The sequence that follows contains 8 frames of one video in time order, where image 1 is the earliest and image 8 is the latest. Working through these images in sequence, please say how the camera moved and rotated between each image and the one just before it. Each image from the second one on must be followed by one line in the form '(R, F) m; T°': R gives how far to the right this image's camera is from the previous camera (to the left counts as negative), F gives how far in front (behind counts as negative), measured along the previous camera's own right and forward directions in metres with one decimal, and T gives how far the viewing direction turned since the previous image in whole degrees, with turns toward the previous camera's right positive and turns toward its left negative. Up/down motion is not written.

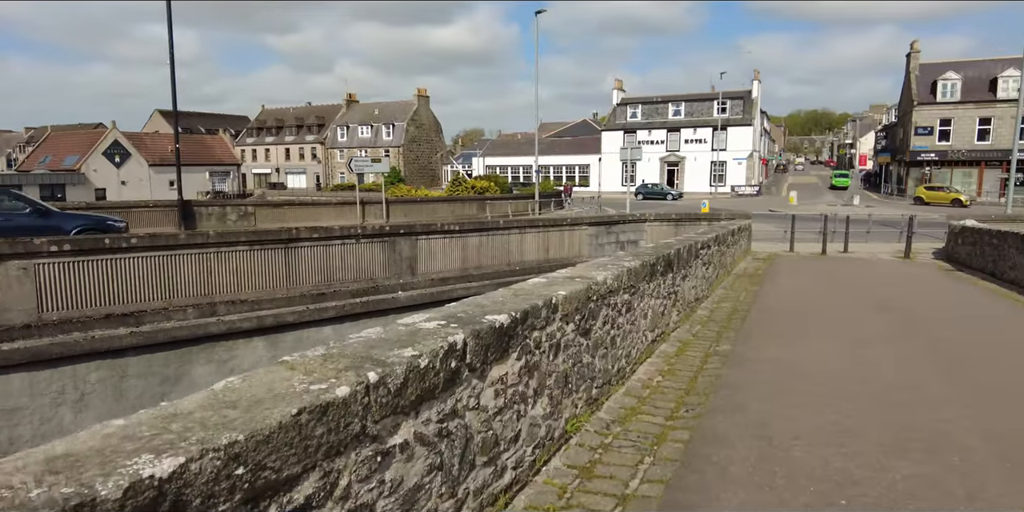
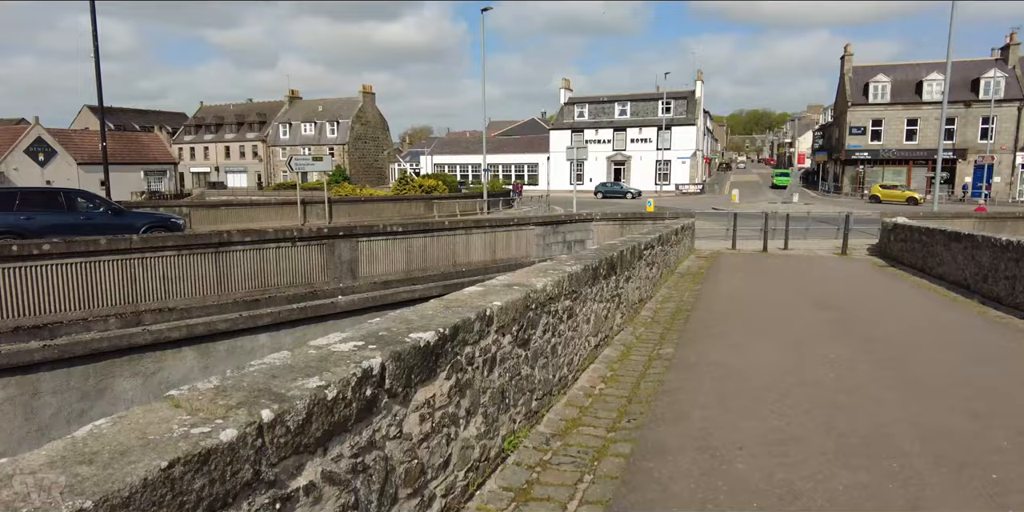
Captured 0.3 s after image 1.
(+0.1, +0.2) m; +4°
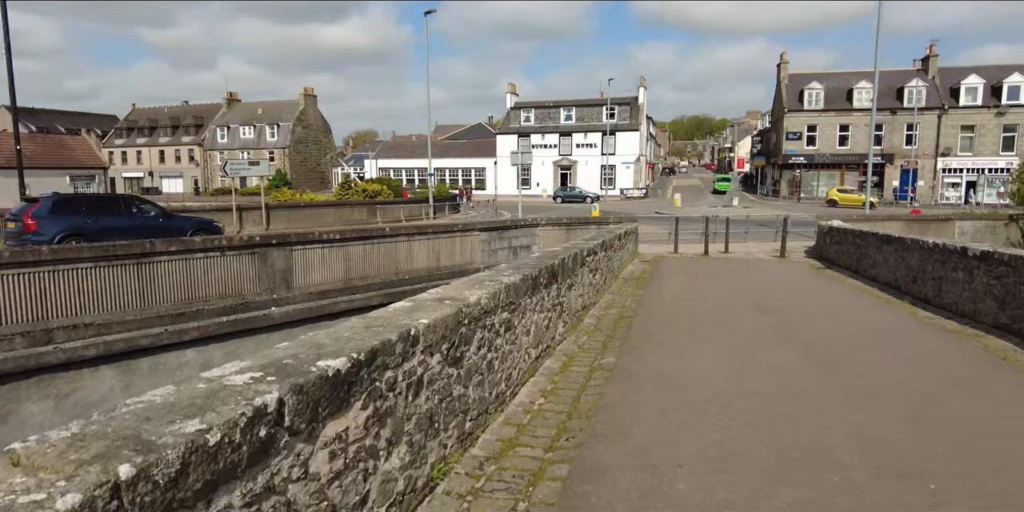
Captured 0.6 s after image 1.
(+0.1, +0.2) m; +5°
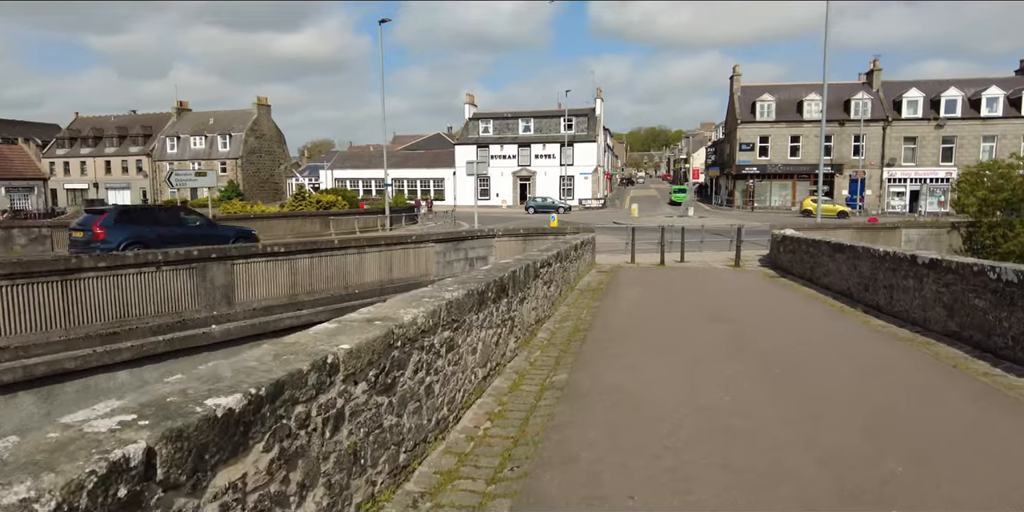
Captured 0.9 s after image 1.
(+0.1, +0.3) m; +3°
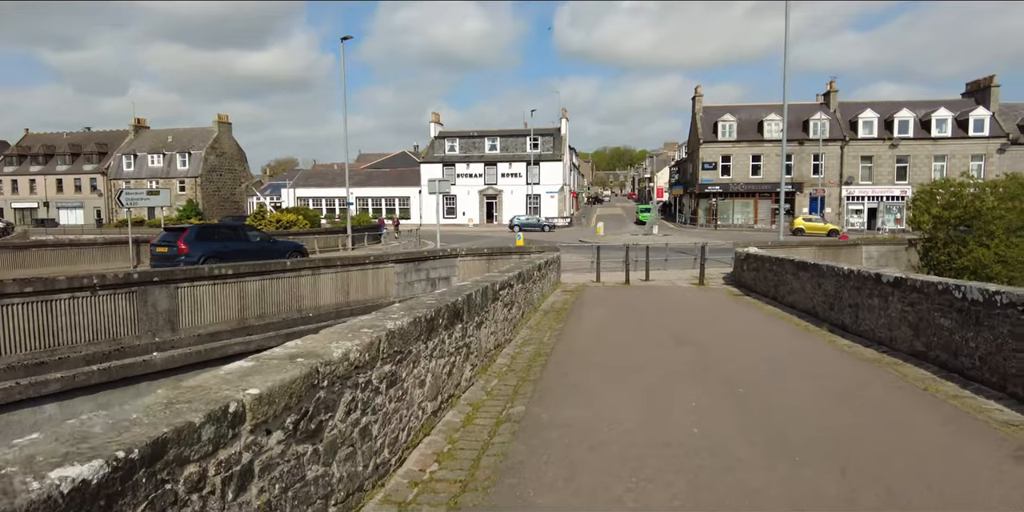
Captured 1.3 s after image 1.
(+0.1, +0.3) m; +3°
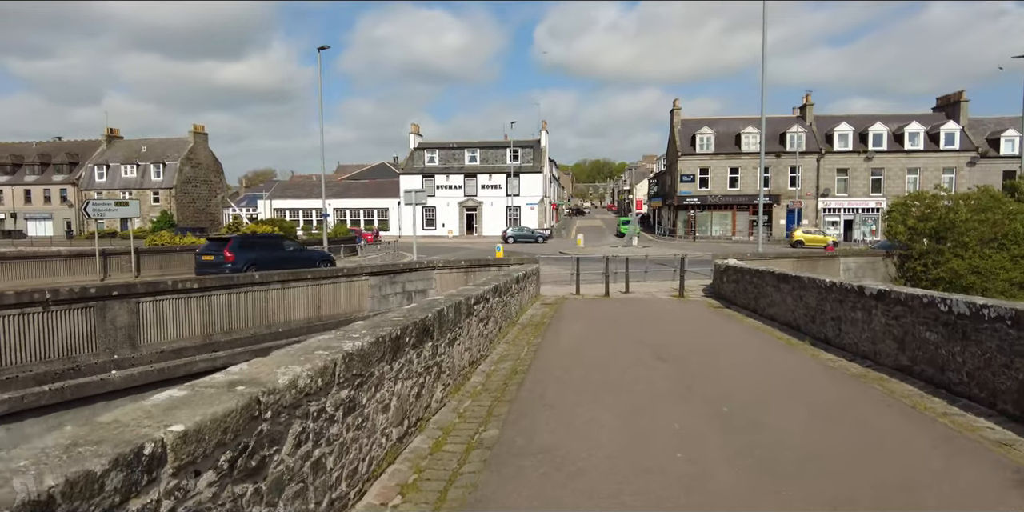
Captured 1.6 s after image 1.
(+0.1, +0.3) m; +2°
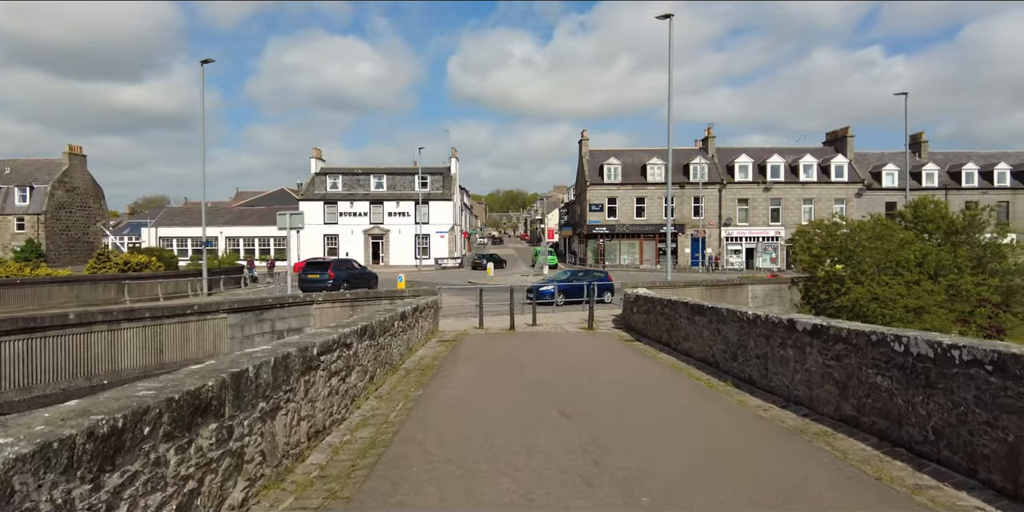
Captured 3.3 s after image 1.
(+0.5, +1.6) m; +8°
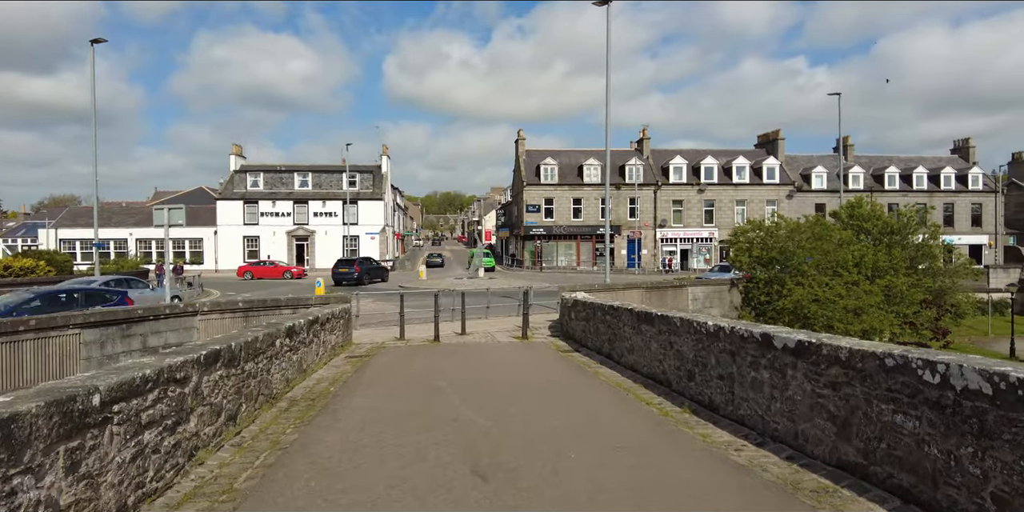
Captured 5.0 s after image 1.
(+0.3, +1.7) m; +6°
